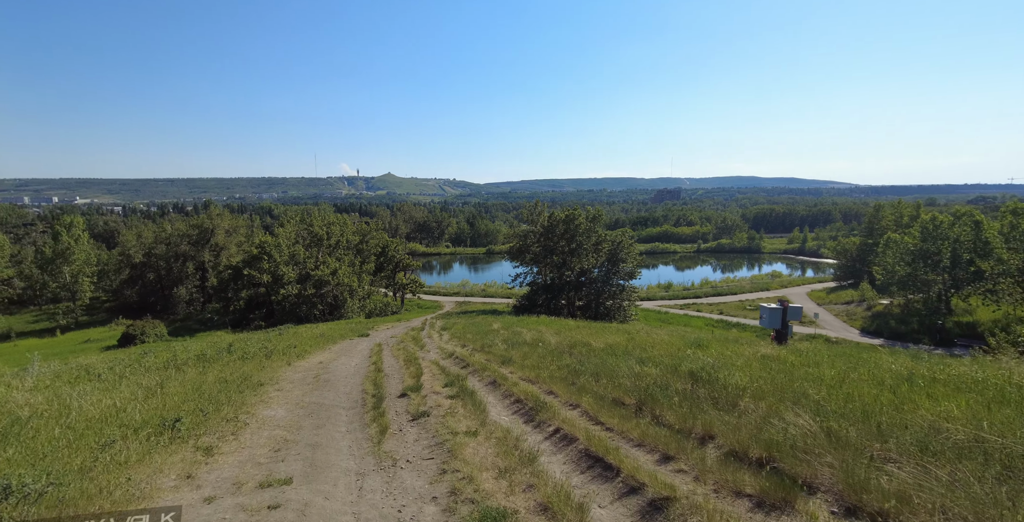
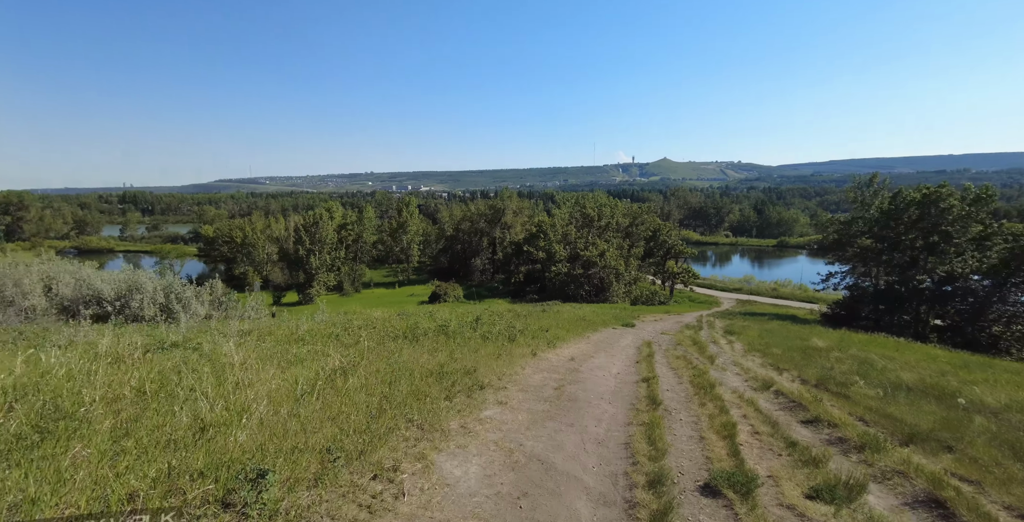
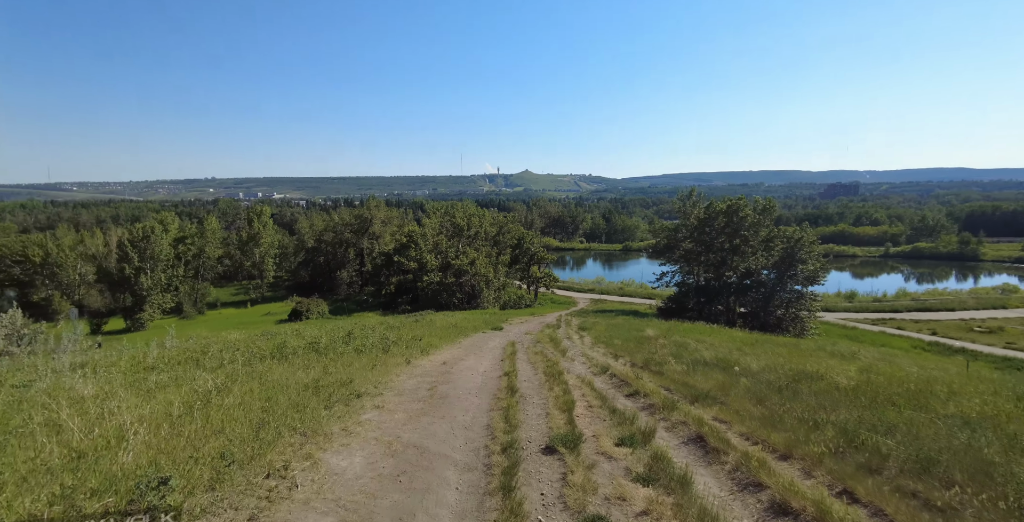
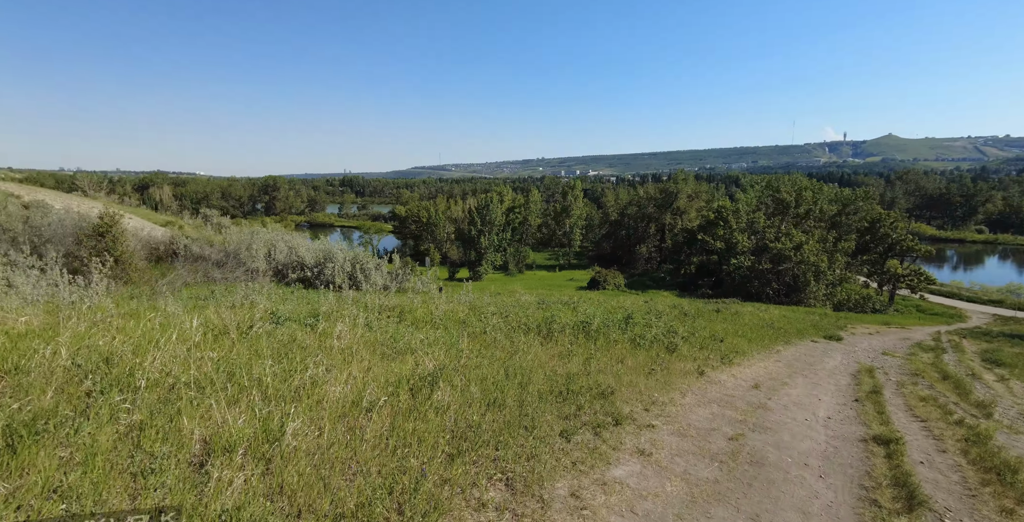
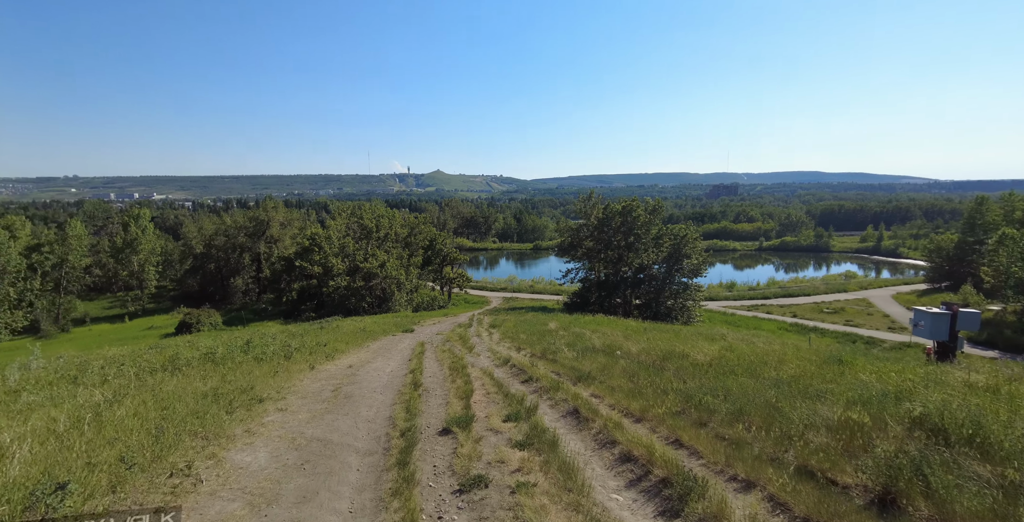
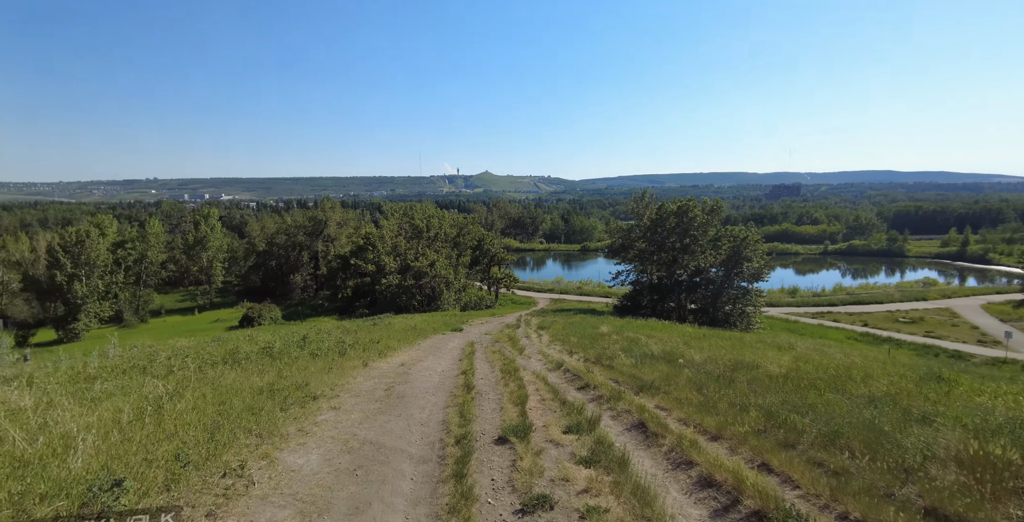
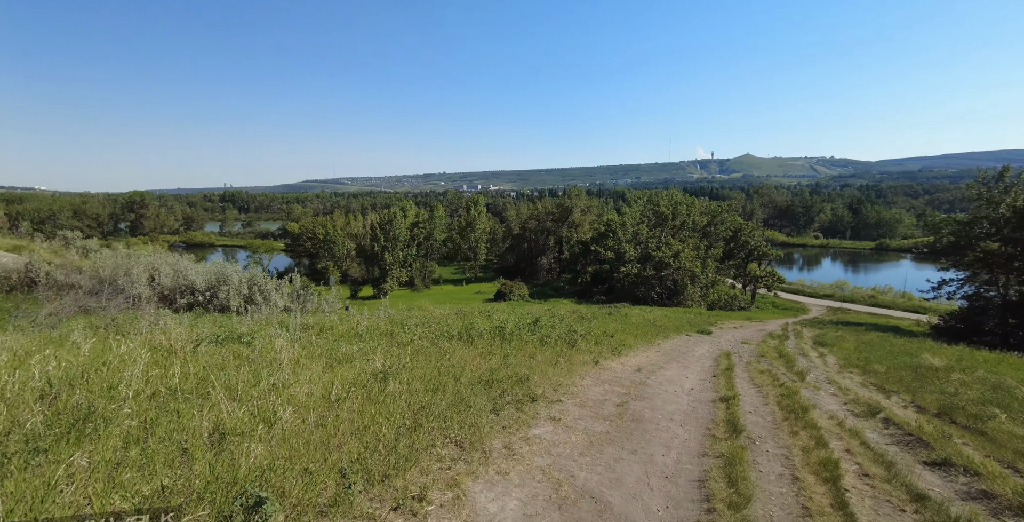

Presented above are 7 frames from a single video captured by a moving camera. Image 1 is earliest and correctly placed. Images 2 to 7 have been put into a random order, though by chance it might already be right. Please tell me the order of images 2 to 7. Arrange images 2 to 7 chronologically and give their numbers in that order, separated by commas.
5, 6, 3, 2, 7, 4
